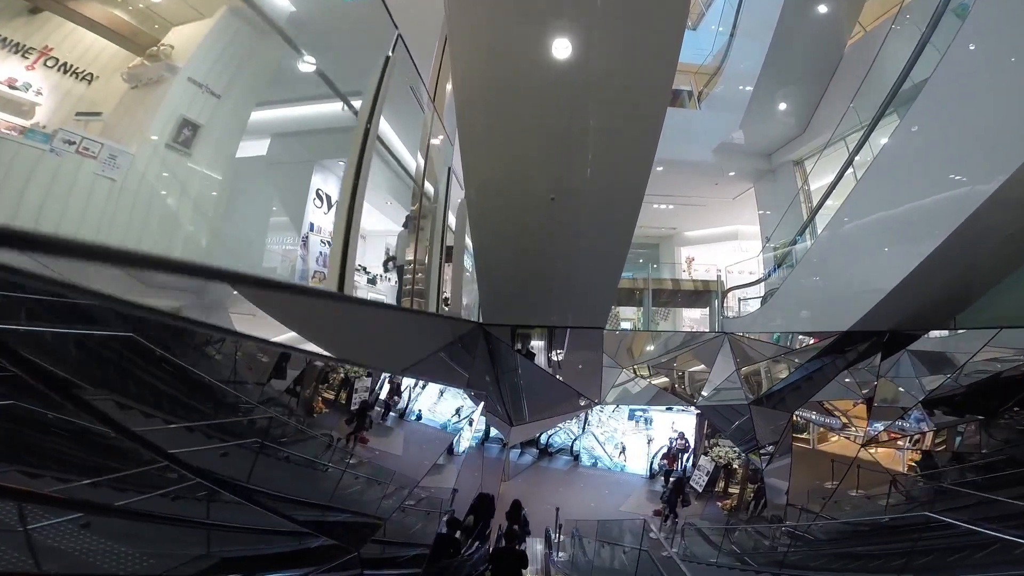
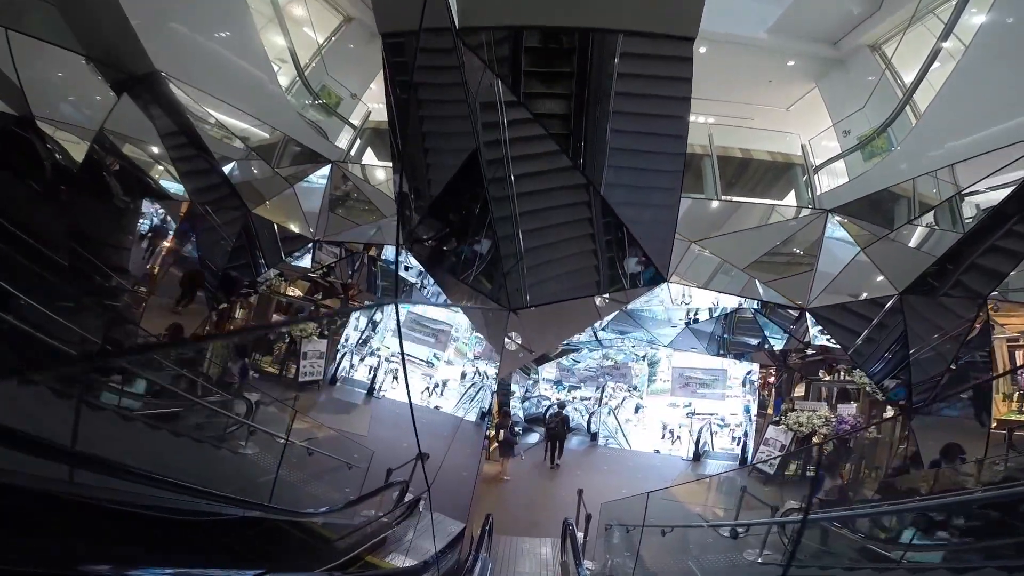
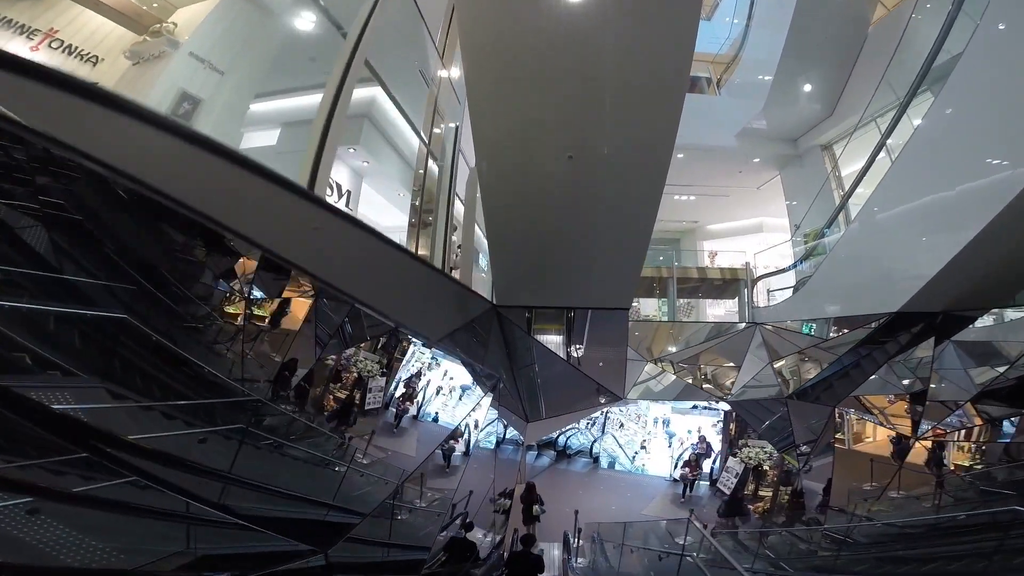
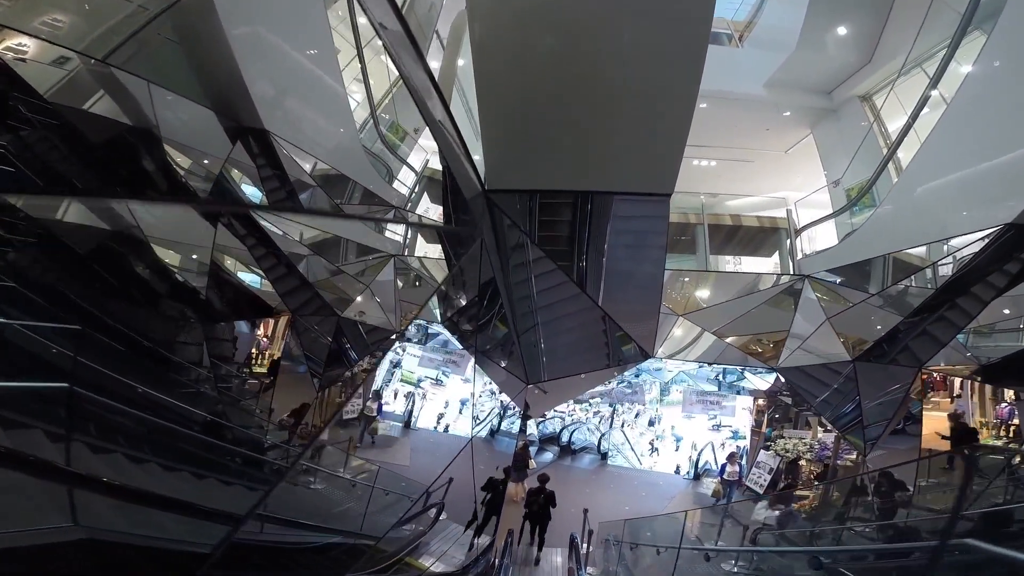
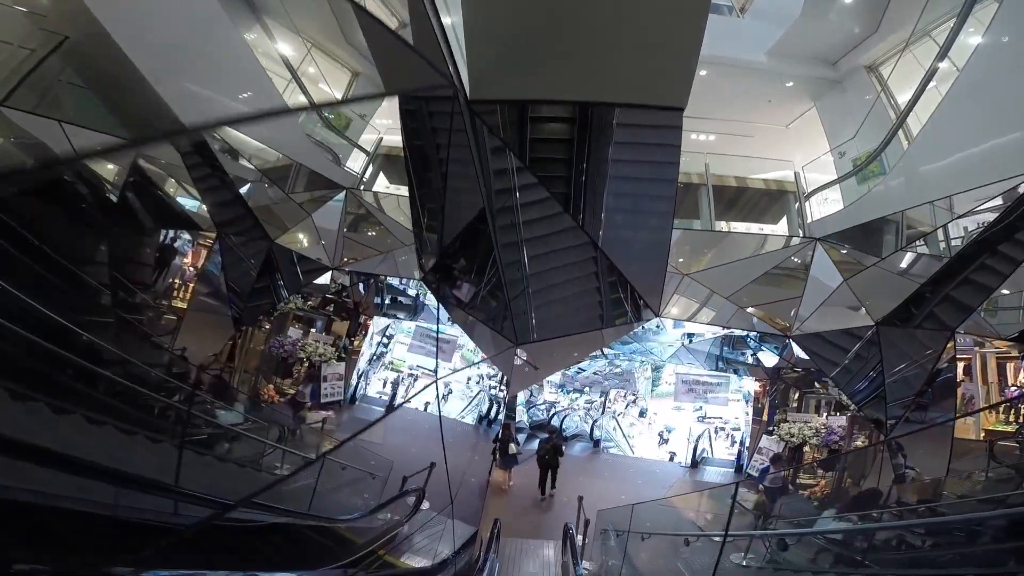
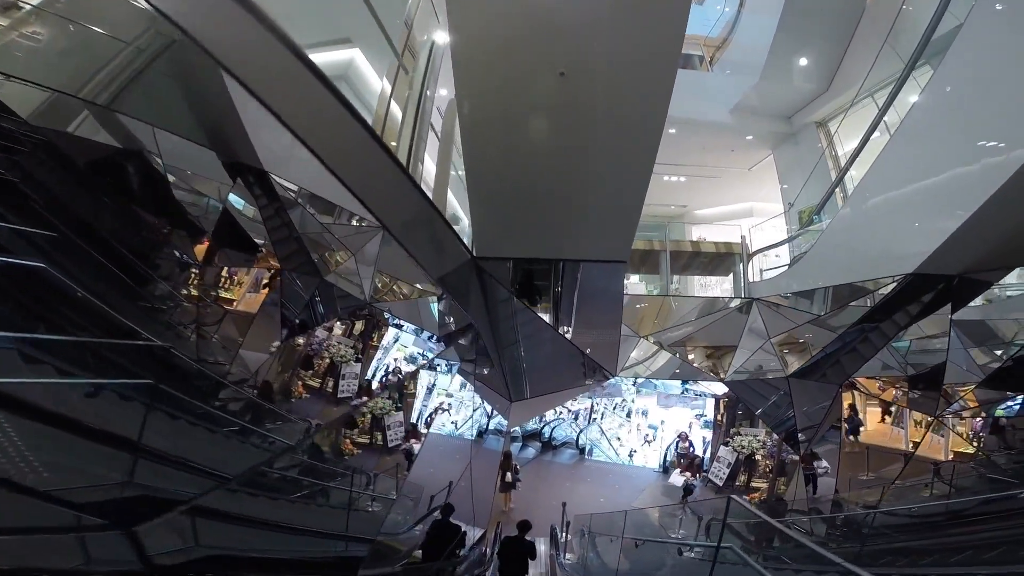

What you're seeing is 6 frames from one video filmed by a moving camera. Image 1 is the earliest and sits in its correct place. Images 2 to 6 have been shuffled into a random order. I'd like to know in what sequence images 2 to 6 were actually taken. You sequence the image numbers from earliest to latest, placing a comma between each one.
3, 6, 4, 5, 2
